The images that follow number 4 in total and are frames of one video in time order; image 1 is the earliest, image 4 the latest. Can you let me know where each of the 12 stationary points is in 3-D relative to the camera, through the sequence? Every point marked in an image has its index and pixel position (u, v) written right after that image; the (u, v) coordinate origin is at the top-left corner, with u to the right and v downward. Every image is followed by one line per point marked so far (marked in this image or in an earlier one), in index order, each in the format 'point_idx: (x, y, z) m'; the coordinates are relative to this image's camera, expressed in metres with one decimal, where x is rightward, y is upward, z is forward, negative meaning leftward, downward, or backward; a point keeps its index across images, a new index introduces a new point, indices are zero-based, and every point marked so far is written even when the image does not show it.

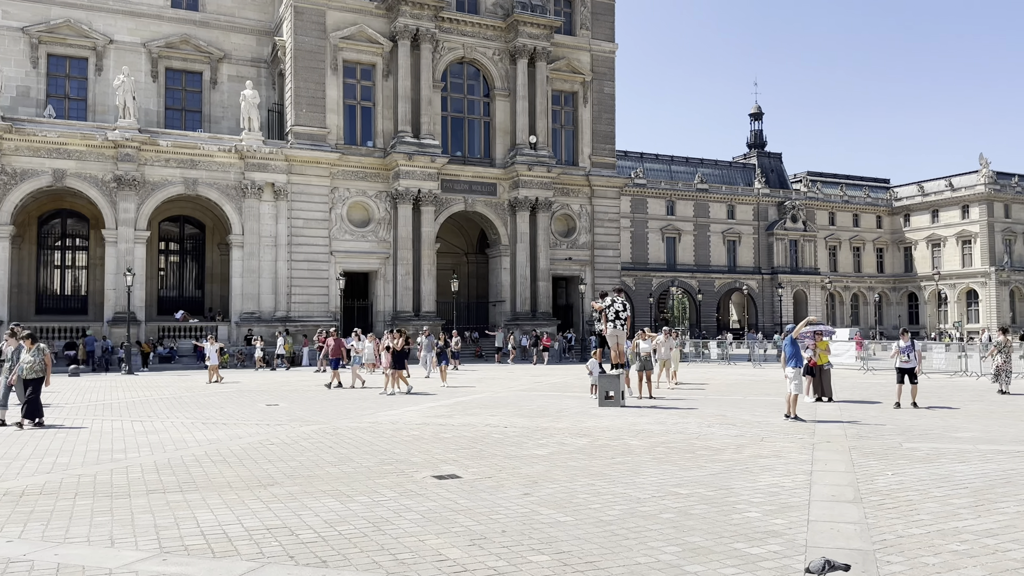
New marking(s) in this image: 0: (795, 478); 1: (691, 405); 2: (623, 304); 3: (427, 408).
0: (+2.8, -1.9, +7.9) m
1: (+3.4, -2.2, +15.3) m
2: (+2.1, -0.3, +15.3) m
3: (-1.7, -2.4, +16.0) m
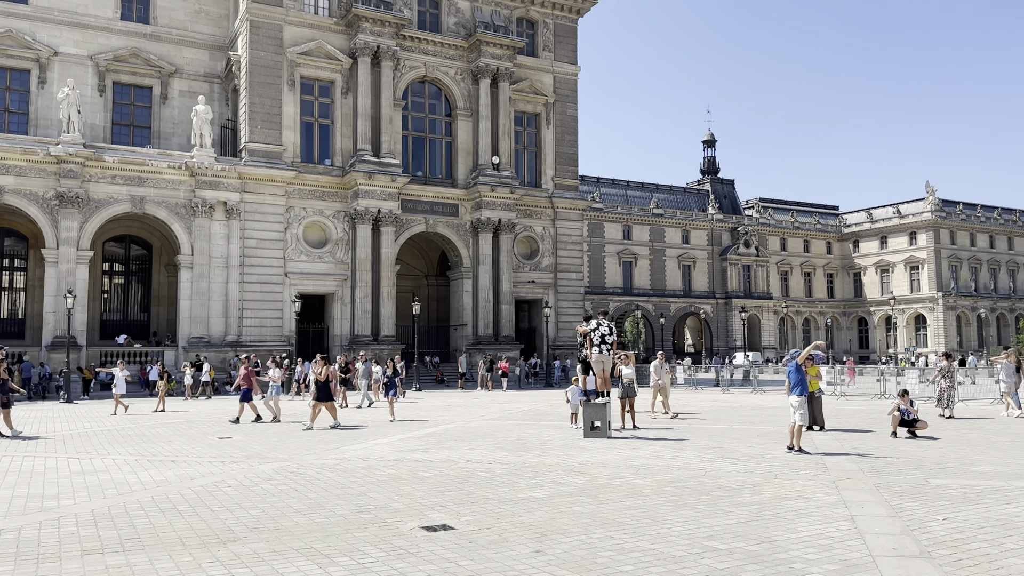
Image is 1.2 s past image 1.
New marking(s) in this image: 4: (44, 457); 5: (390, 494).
0: (+2.8, -2.0, +7.0) m
1: (+3.0, -2.6, +14.3) m
2: (+1.7, -0.7, +14.3) m
3: (-2.1, -2.8, +14.8) m
4: (-7.2, -2.6, +12.5) m
5: (-1.4, -2.3, +9.1) m
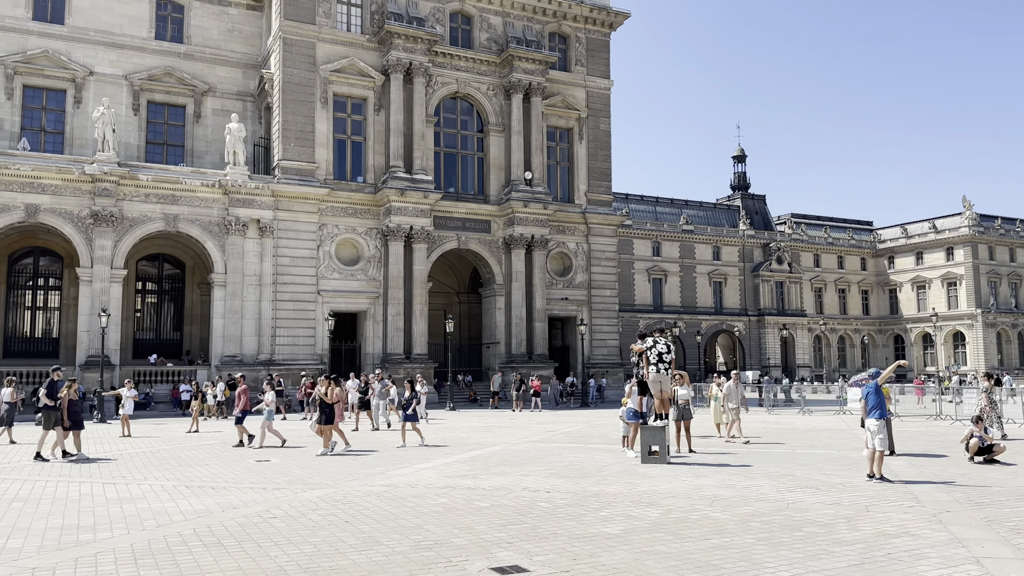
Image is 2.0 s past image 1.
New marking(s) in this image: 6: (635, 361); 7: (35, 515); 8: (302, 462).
0: (+3.4, -2.1, +6.1) m
1: (+3.9, -2.9, +13.5) m
2: (+2.6, -1.0, +13.5) m
3: (-1.2, -3.1, +14.1) m
4: (-6.4, -2.9, +12.0) m
5: (-0.7, -2.5, +8.4) m
6: (+2.1, -1.3, +14.0) m
7: (-5.4, -2.6, +9.3) m
8: (-3.8, -3.2, +14.8) m
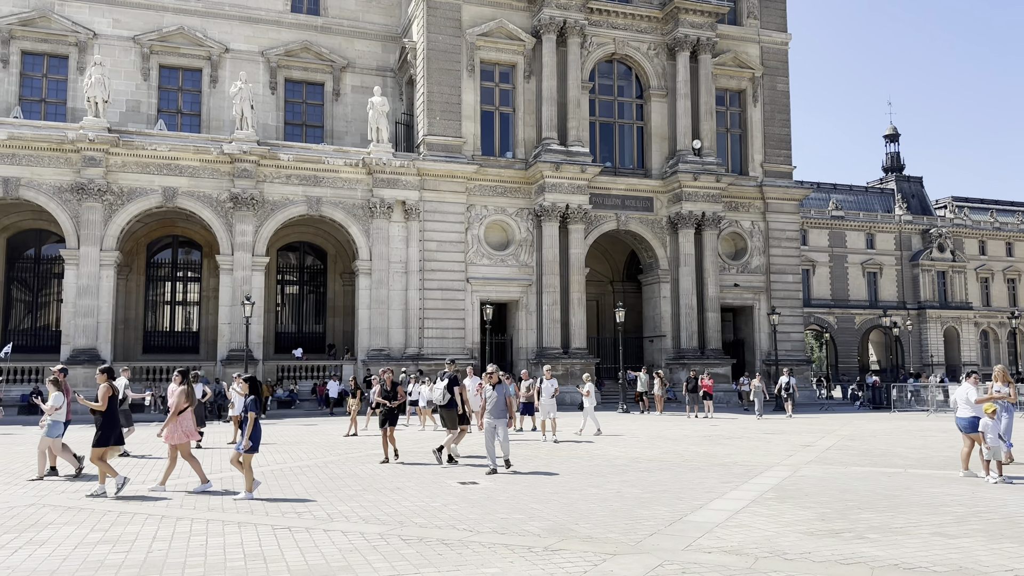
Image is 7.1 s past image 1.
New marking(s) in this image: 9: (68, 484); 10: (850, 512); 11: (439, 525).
0: (+6.3, -1.5, +0.8) m
1: (+7.7, -2.2, +8.0) m
2: (+6.4, -0.3, +8.3) m
3: (+2.7, -2.5, +9.3) m
4: (-2.7, -2.3, +7.9) m
5: (+2.5, -1.9, +3.6) m
6: (+6.0, -0.6, +8.7) m
7: (-2.1, -2.0, +5.1) m
8: (+0.3, -2.6, +10.4) m
9: (-6.2, -2.7, +11.5) m
10: (+3.6, -2.3, +8.6) m
11: (-0.8, -2.4, +8.1) m
